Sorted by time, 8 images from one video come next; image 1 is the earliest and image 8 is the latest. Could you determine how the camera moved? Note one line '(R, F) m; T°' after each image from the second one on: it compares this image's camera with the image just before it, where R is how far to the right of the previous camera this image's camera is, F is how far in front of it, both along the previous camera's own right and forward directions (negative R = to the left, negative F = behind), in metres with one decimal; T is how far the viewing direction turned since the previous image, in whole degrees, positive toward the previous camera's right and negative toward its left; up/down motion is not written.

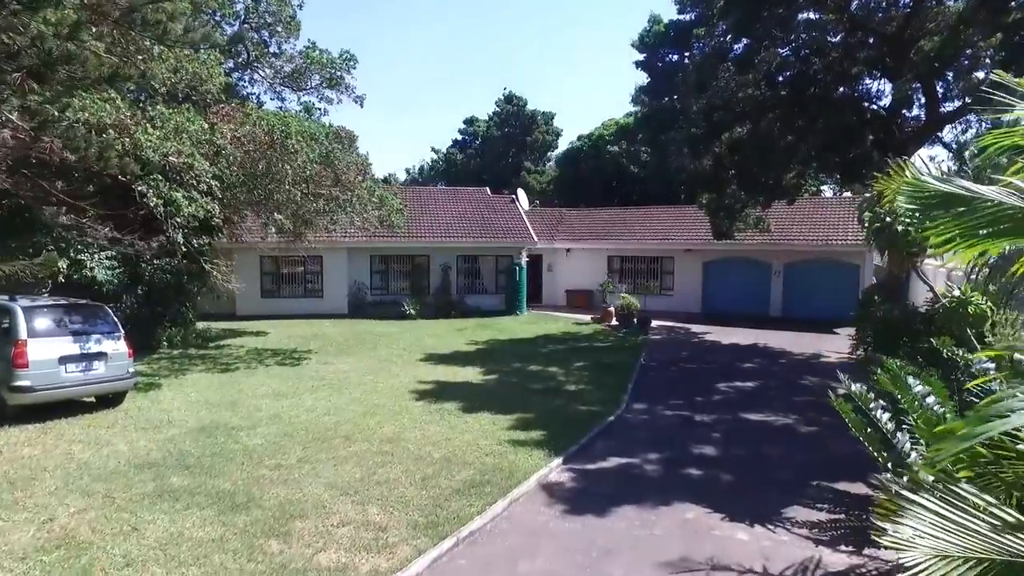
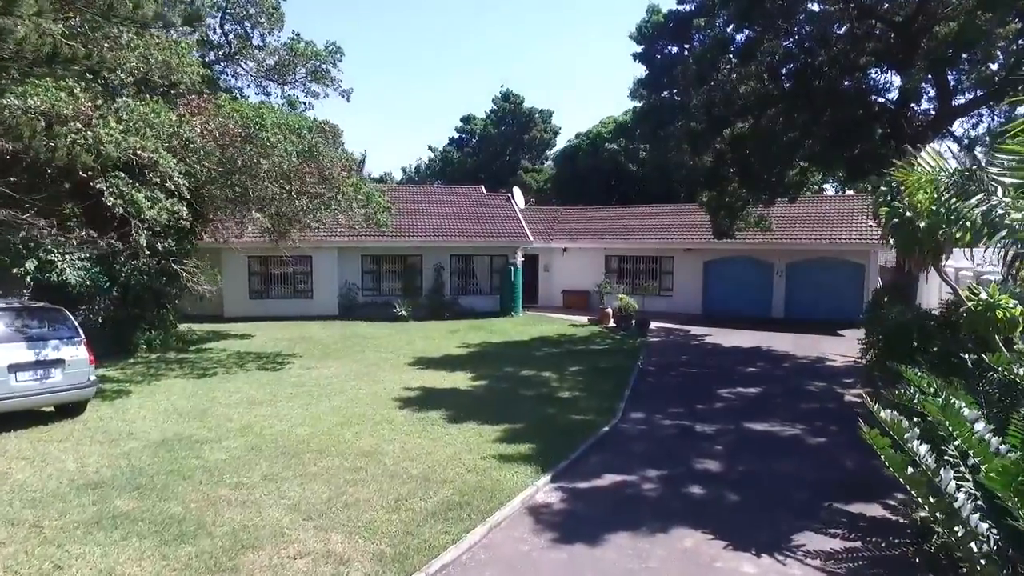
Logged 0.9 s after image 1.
(+0.2, +0.6) m; 0°
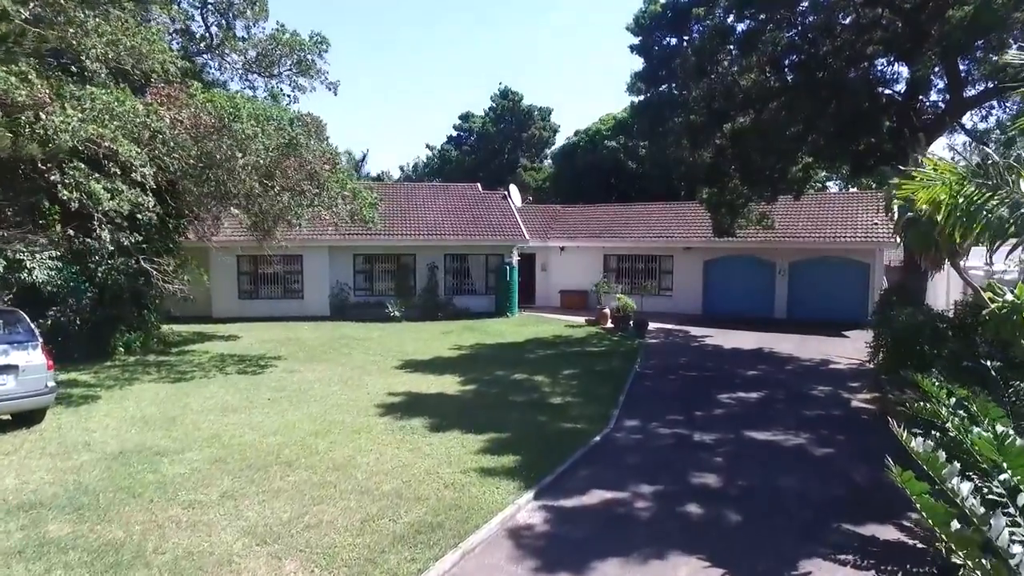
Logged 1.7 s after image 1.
(+0.2, +0.6) m; 0°
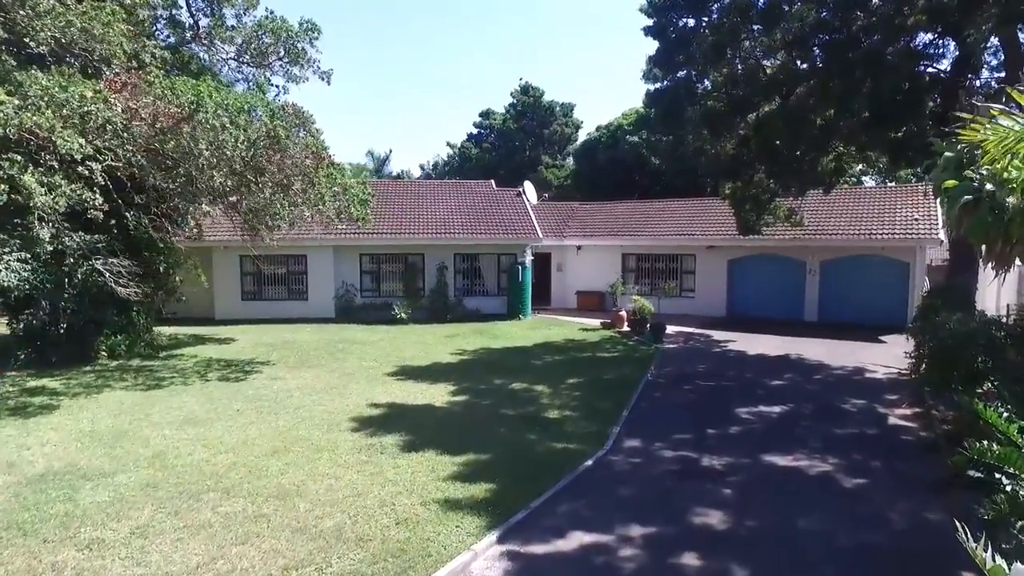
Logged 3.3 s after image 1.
(+0.6, +1.1) m; -3°
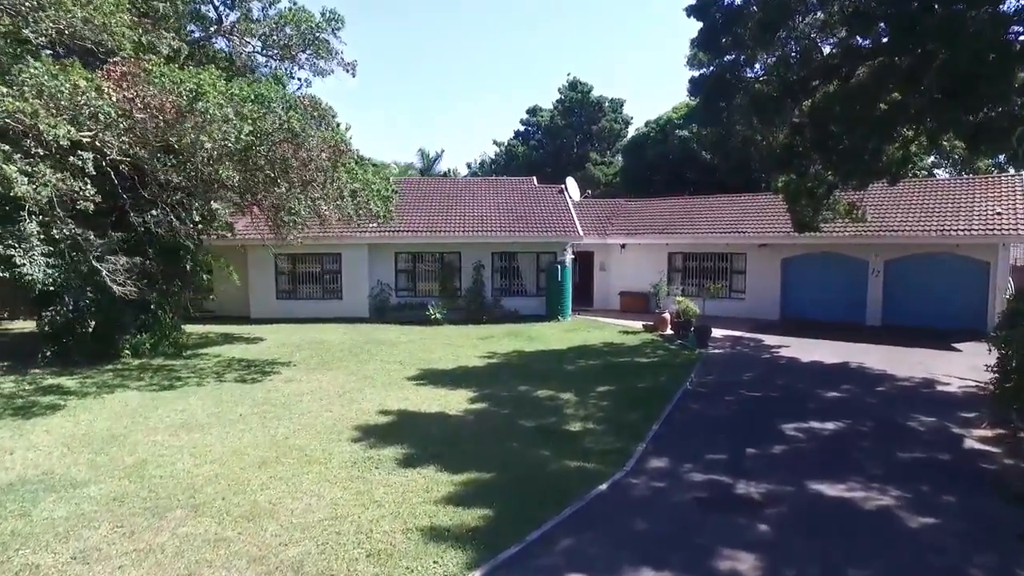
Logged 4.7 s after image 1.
(+0.5, +0.8) m; -5°
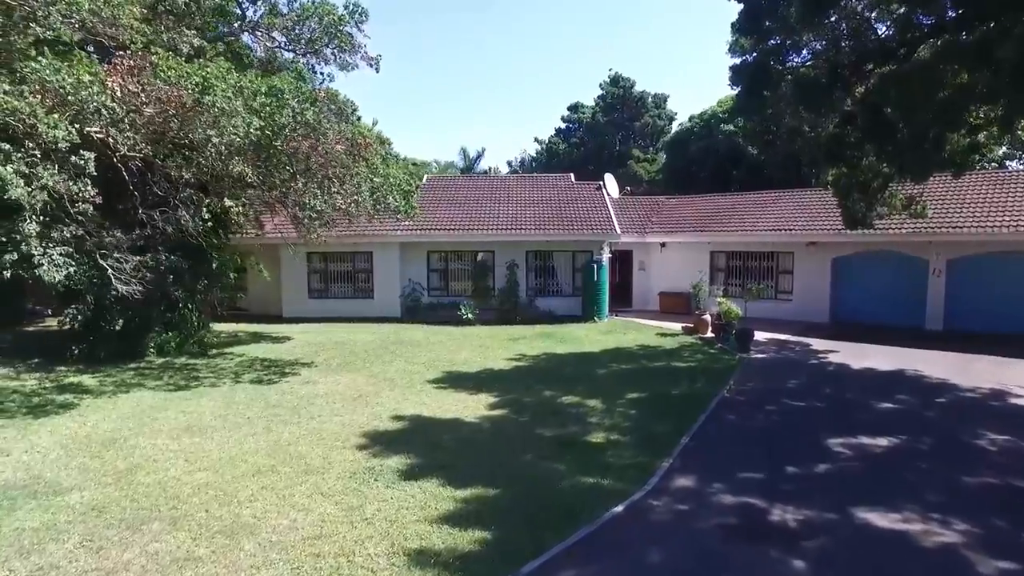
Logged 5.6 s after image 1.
(+0.3, +0.6) m; -4°
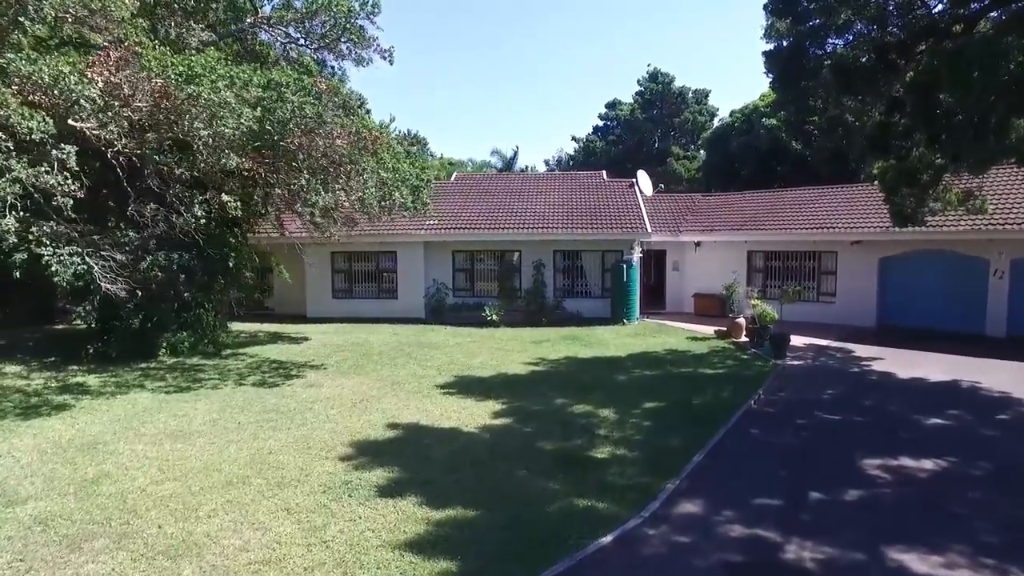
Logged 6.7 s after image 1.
(+0.5, +0.6) m; -4°
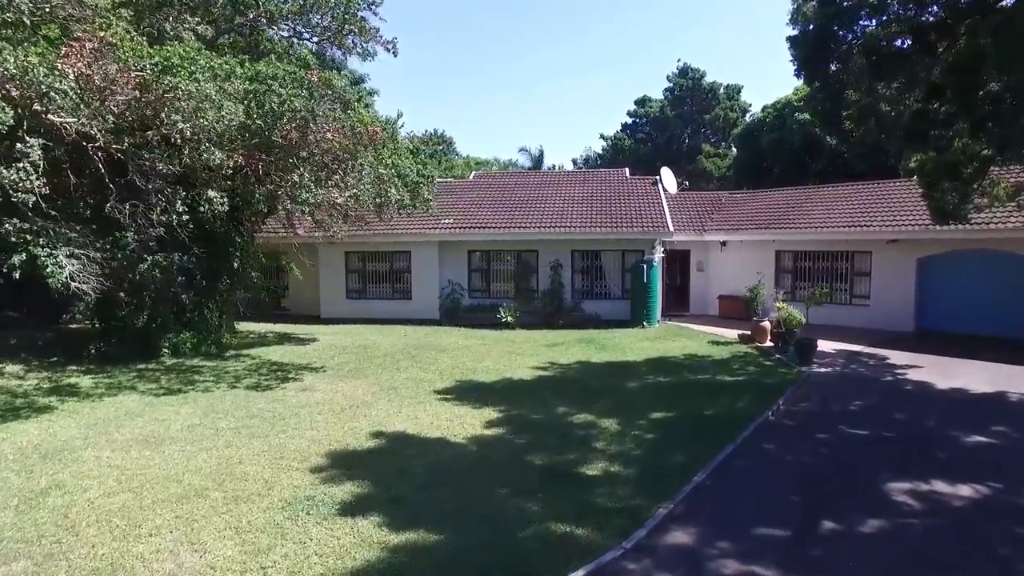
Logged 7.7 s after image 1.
(+0.5, +0.6) m; -3°
